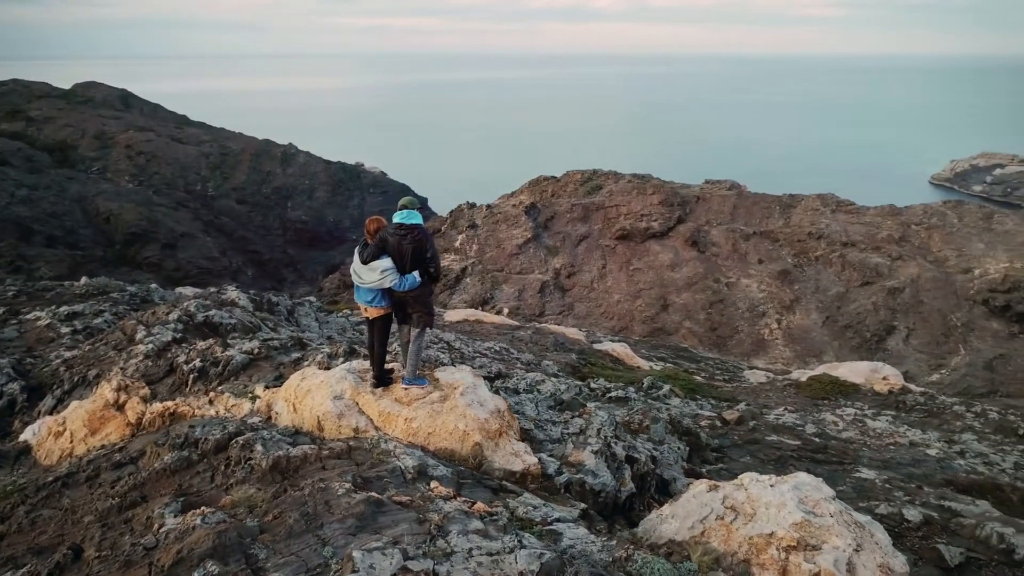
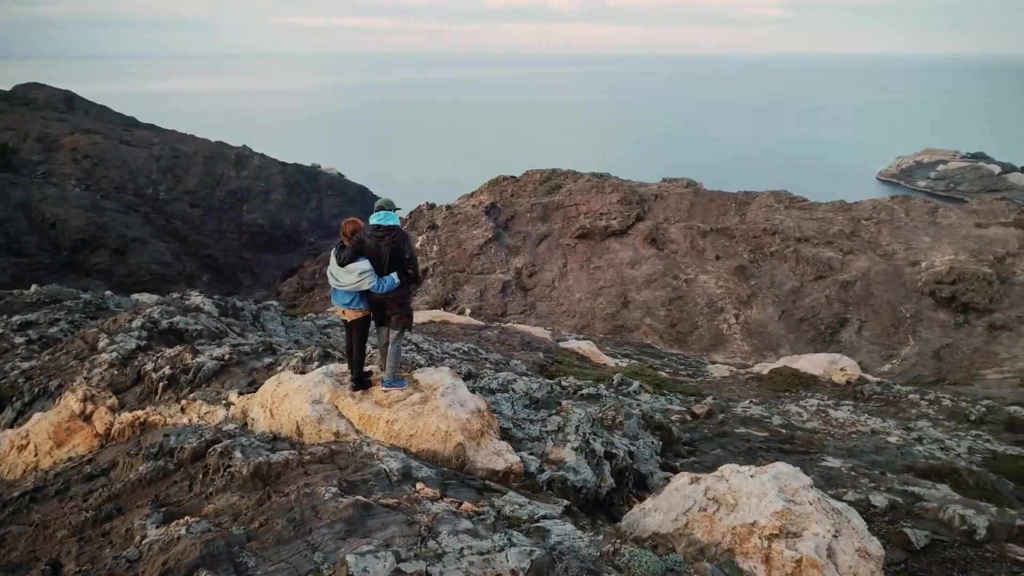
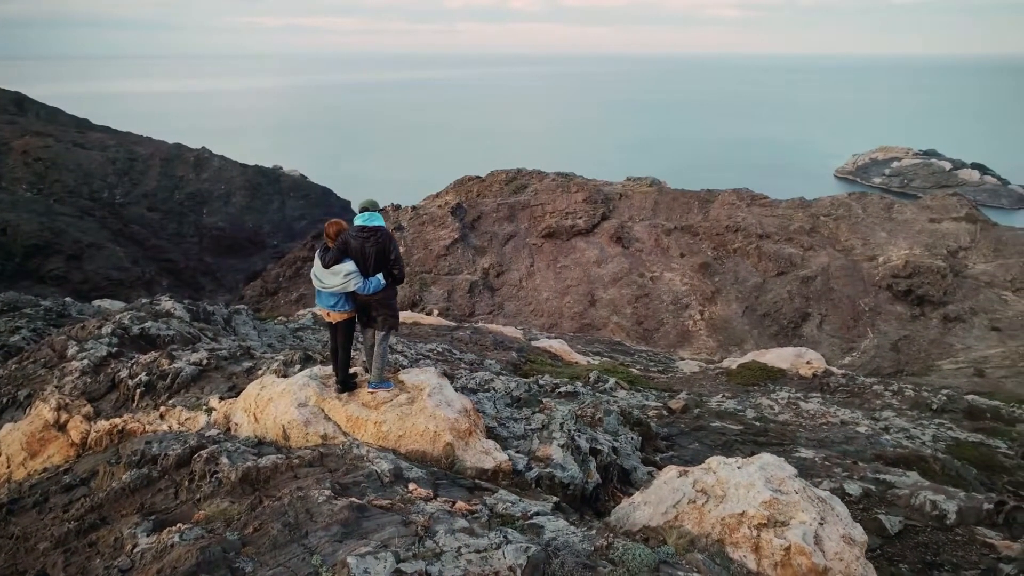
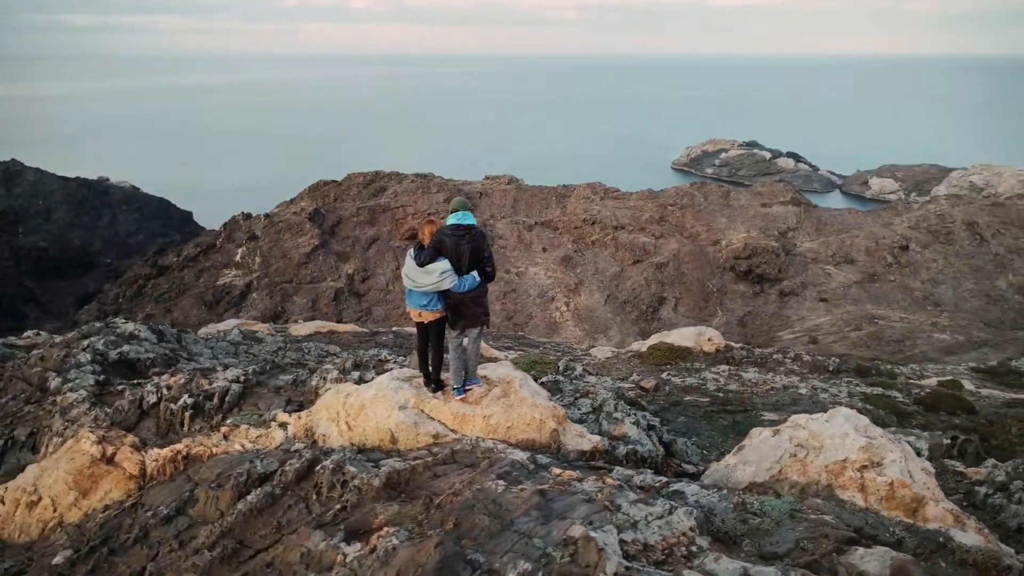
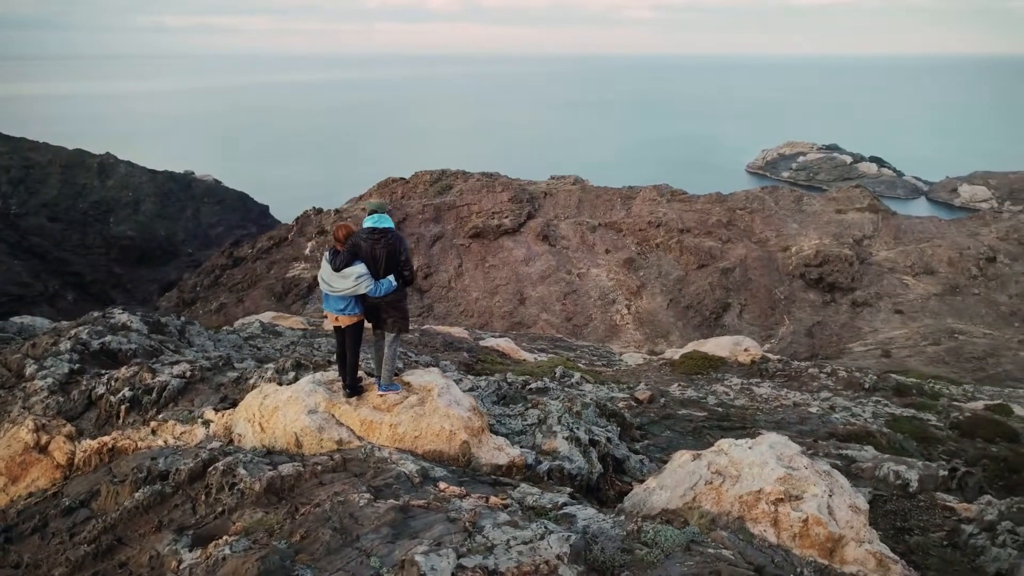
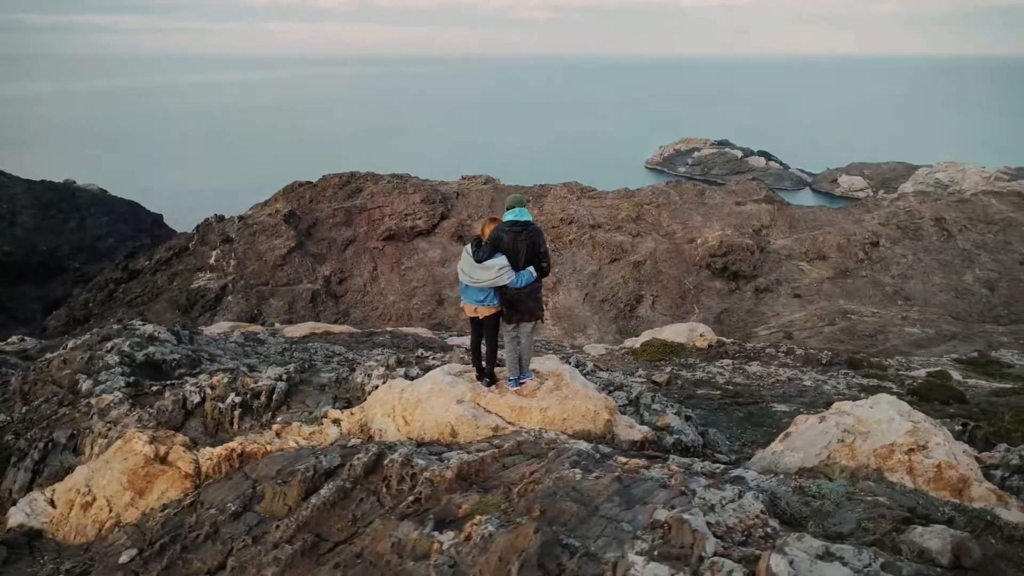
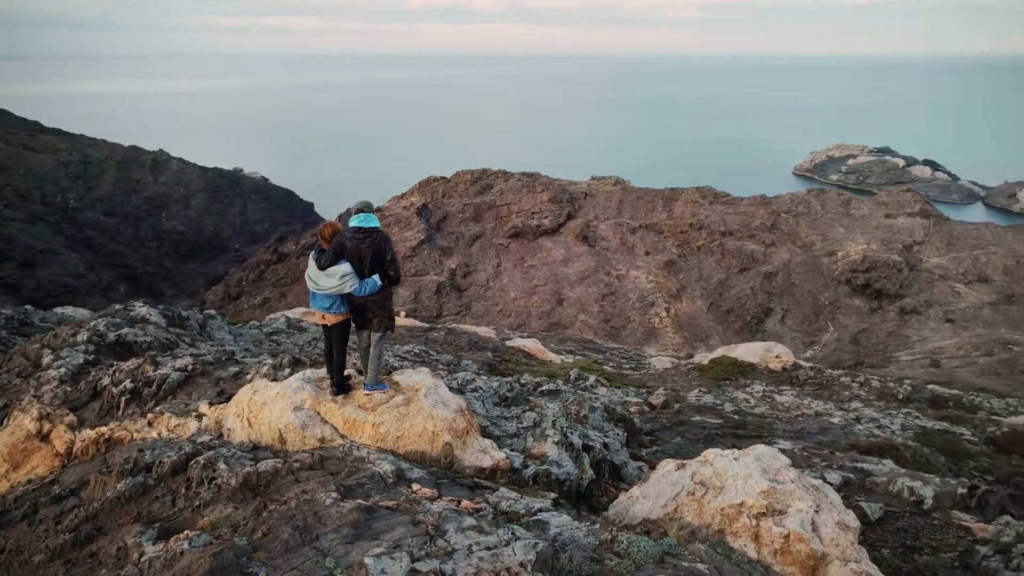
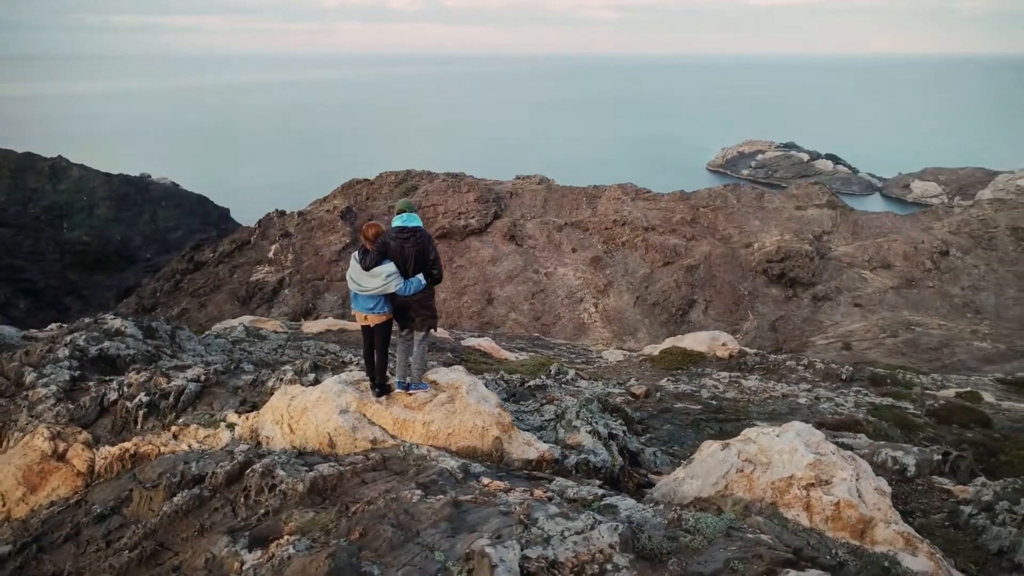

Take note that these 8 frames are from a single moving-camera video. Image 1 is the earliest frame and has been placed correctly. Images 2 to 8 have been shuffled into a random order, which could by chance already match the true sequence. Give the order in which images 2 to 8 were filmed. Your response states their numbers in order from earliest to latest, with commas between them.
2, 3, 7, 5, 8, 4, 6
